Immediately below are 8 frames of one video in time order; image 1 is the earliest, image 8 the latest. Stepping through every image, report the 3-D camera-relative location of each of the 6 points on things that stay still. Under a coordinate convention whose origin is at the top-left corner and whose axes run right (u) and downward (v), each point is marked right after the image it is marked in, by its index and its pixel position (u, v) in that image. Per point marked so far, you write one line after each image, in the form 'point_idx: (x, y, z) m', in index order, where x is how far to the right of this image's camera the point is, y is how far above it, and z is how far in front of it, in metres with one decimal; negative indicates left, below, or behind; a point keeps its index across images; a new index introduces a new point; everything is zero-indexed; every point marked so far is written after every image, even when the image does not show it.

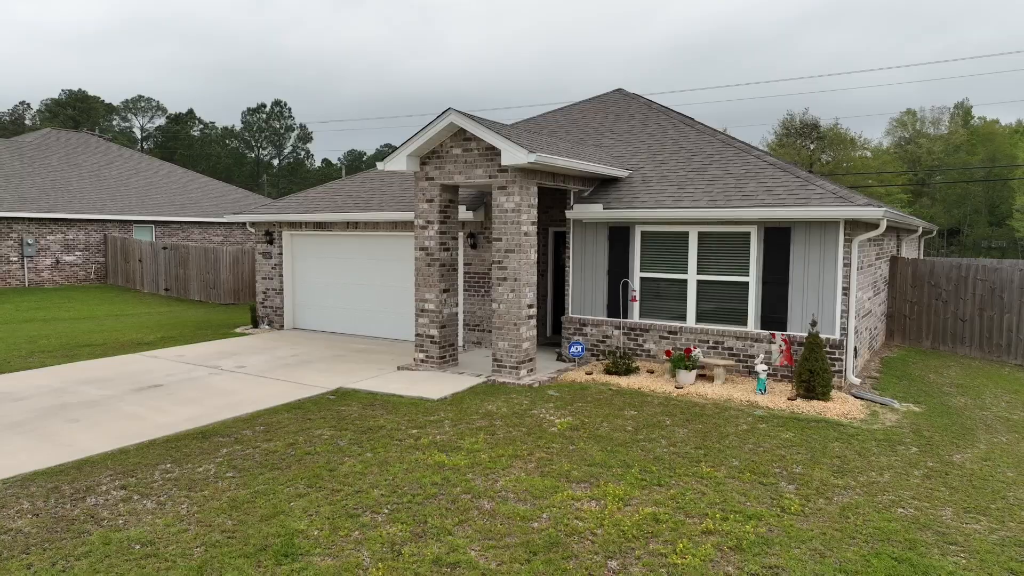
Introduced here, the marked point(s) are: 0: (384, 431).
0: (-1.3, -1.5, +7.2) m
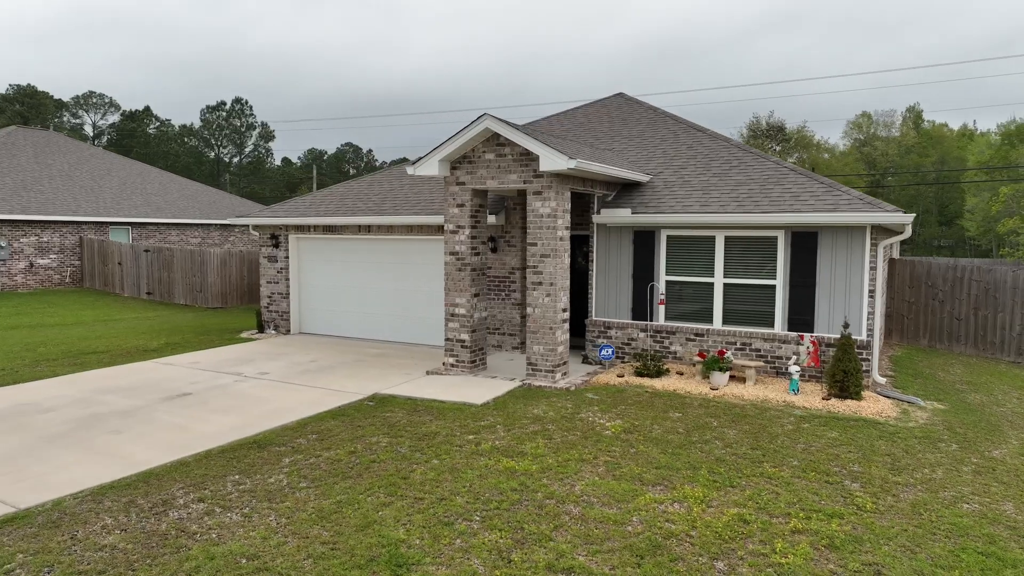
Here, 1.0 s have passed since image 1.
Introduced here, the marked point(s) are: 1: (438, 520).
0: (-0.7, -1.5, +7.2) m
1: (-0.5, -1.7, +5.3) m
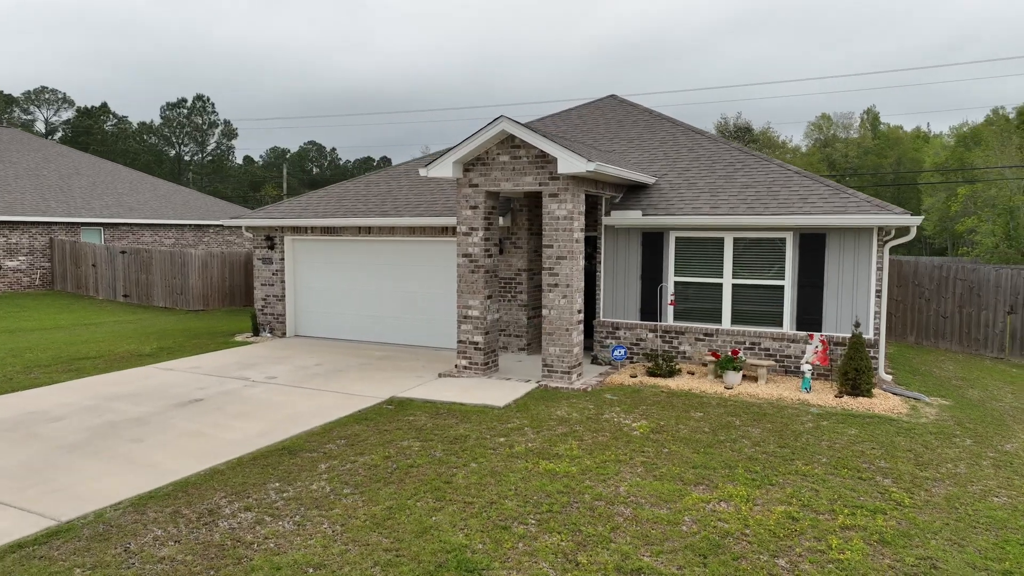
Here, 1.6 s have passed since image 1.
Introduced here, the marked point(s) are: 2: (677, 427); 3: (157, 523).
0: (-0.4, -1.6, +7.2) m
1: (-0.1, -1.8, +5.3) m
2: (+1.8, -1.5, +7.7) m
3: (-2.6, -1.8, +5.2) m
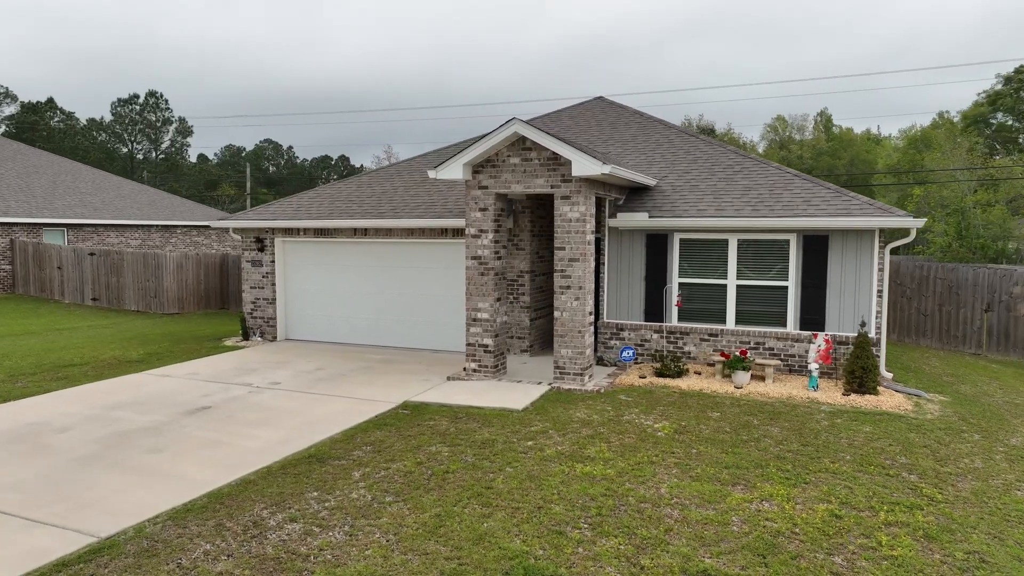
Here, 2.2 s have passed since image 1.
0: (-0.1, -1.6, +7.2) m
1: (+0.3, -1.8, +5.3) m
2: (+2.1, -1.5, +7.8) m
3: (-2.2, -1.8, +5.1) m
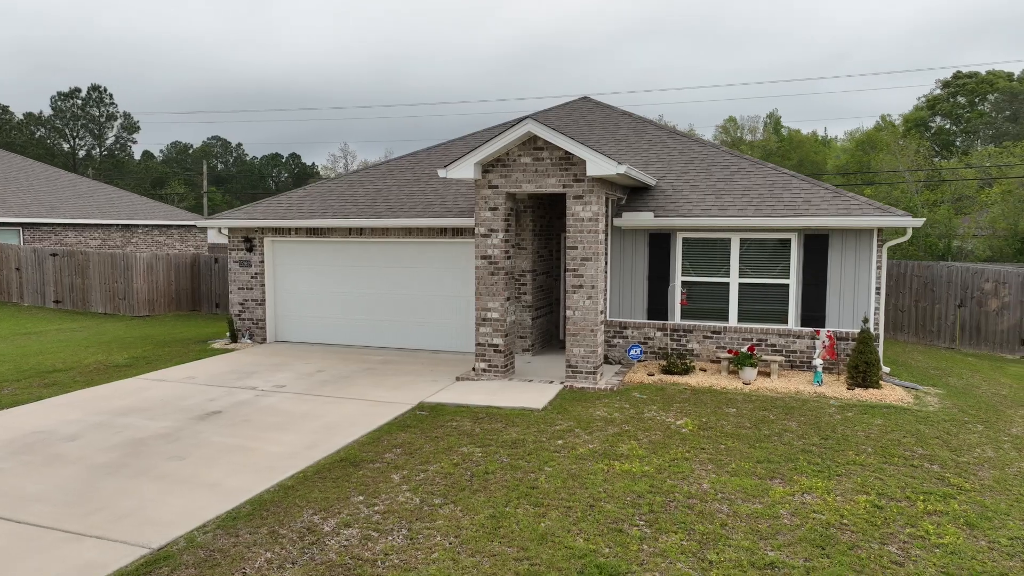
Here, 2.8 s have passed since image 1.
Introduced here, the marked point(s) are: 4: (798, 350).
0: (+0.2, -1.6, +7.2) m
1: (+0.7, -1.8, +5.3) m
2: (+2.3, -1.5, +7.9) m
3: (-1.8, -1.8, +4.9) m
4: (+4.1, -0.9, +10.1) m
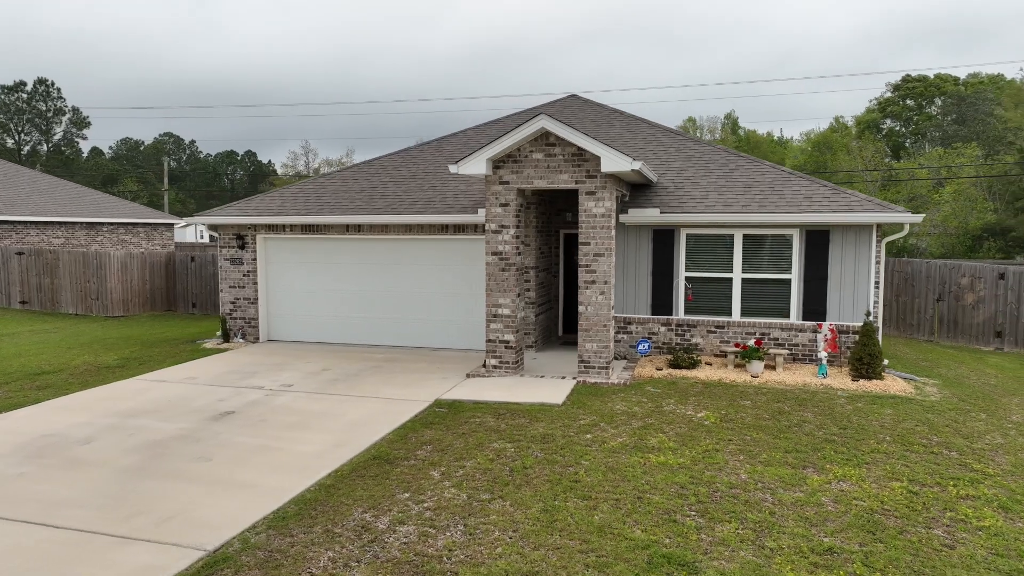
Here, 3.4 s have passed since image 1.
0: (+0.5, -1.5, +7.2) m
1: (+1.1, -1.8, +5.3) m
2: (+2.6, -1.5, +8.0) m
3: (-1.3, -1.8, +4.9) m
4: (+4.3, -0.8, +10.4) m
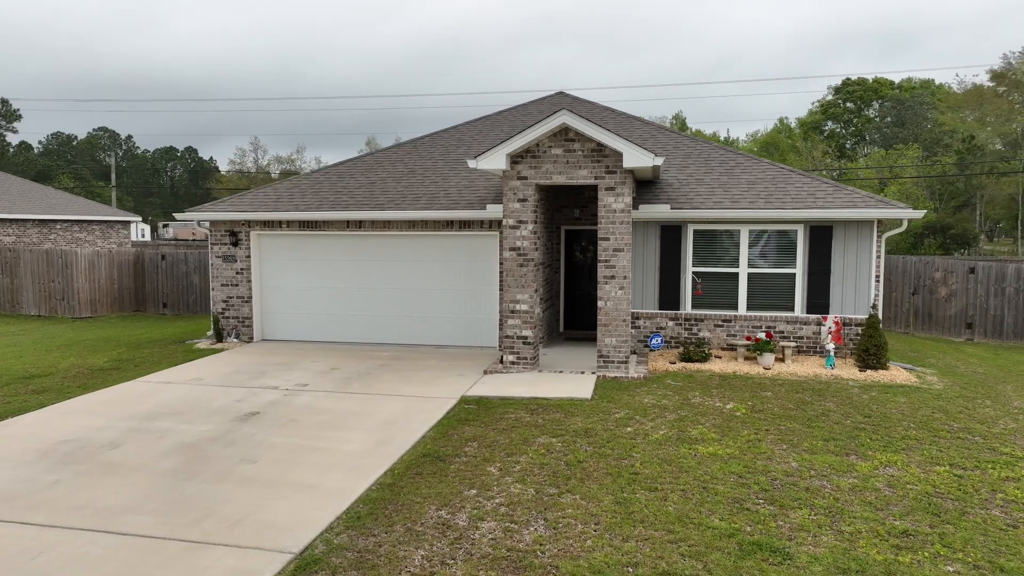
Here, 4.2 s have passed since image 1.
0: (+0.9, -1.5, +7.2) m
1: (+1.7, -1.7, +5.4) m
2: (+3.0, -1.4, +8.2) m
3: (-0.7, -1.7, +4.8) m
4: (+4.5, -0.7, +10.7) m
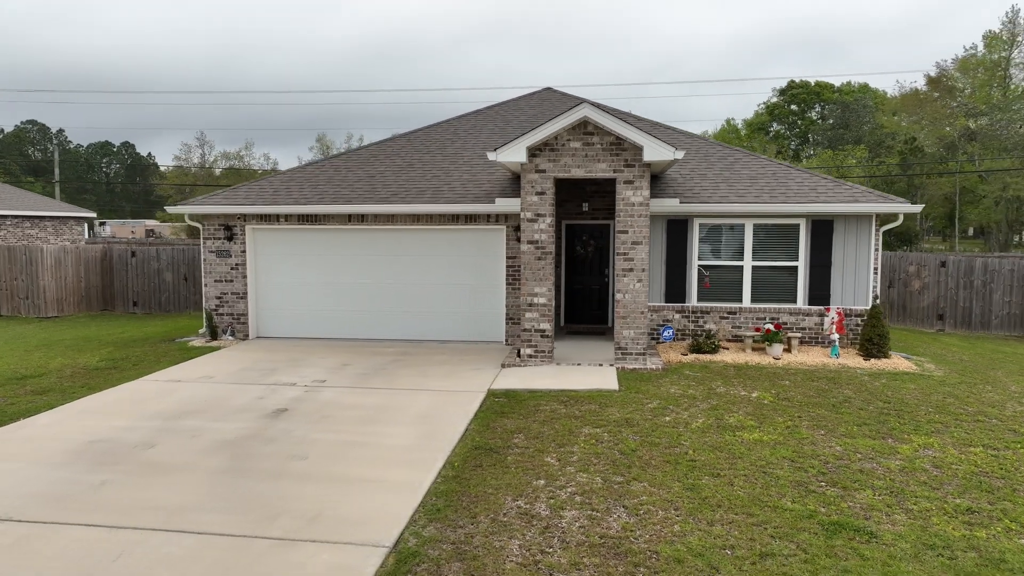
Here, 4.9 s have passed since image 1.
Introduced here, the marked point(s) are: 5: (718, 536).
0: (+1.4, -1.4, +7.3) m
1: (+2.3, -1.6, +5.5) m
2: (+3.3, -1.3, +8.4) m
3: (-0.1, -1.6, +4.7) m
4: (+4.6, -0.6, +11.0) m
5: (+1.4, -1.7, +4.7) m
